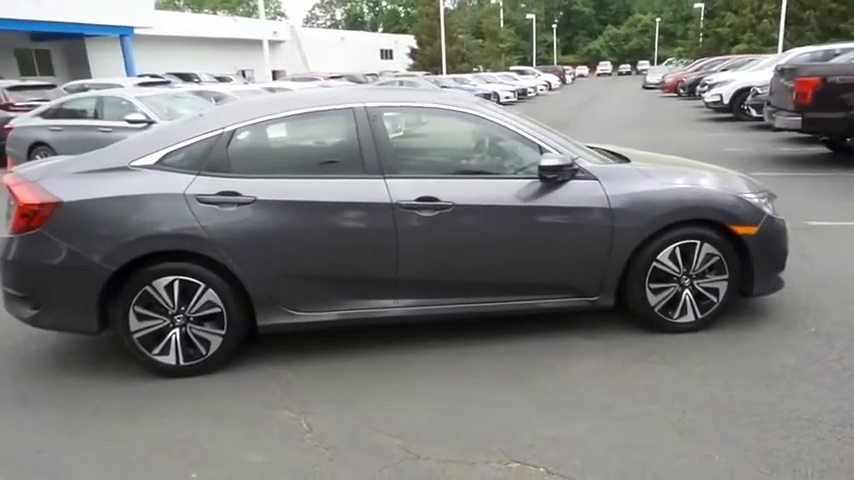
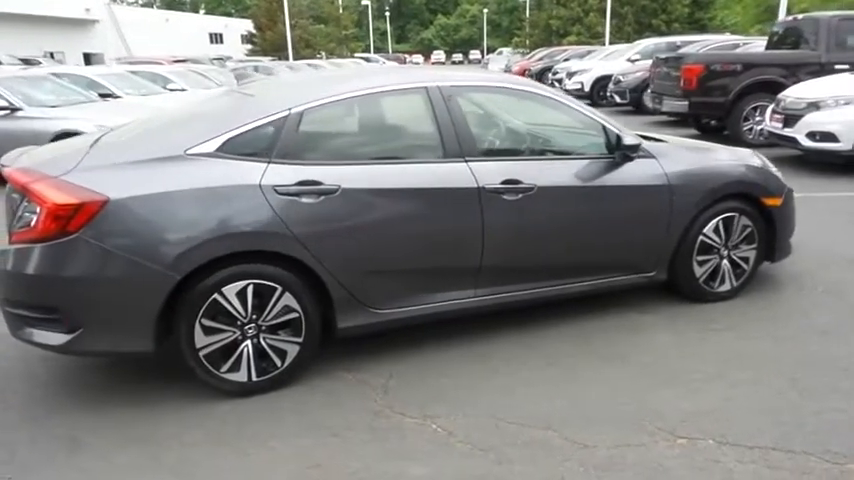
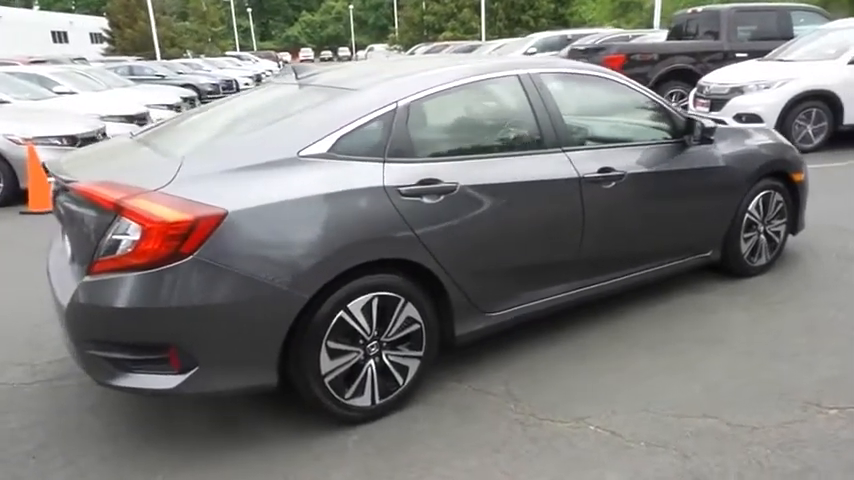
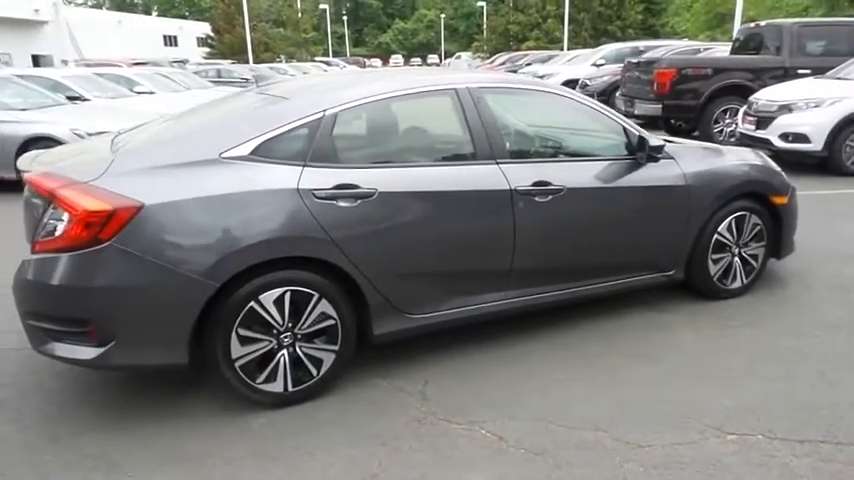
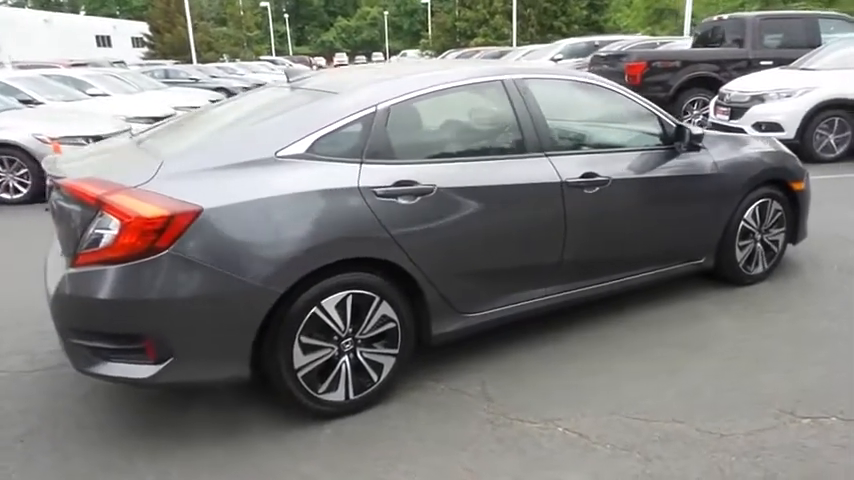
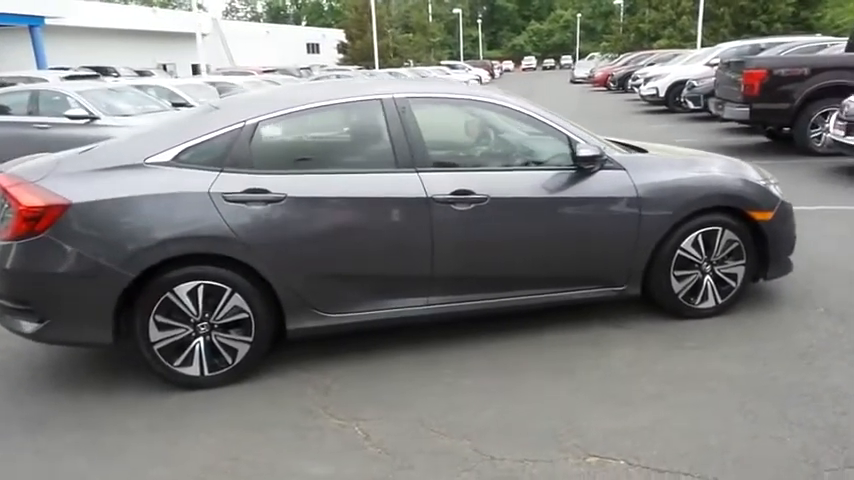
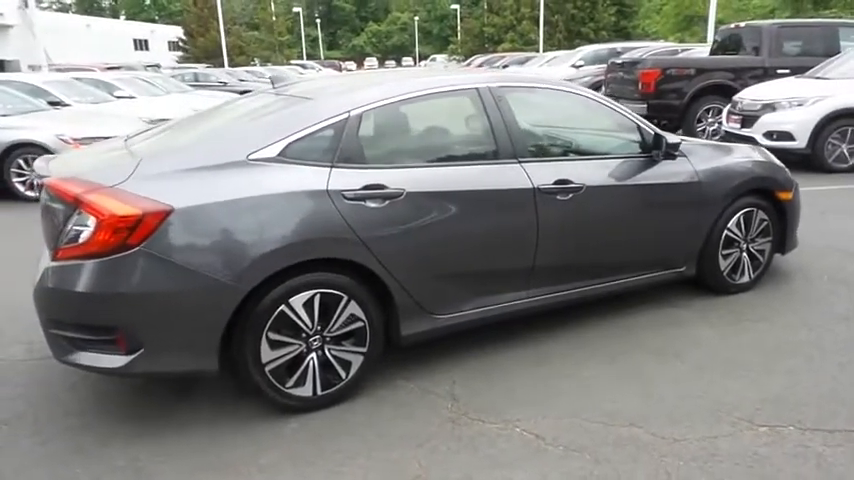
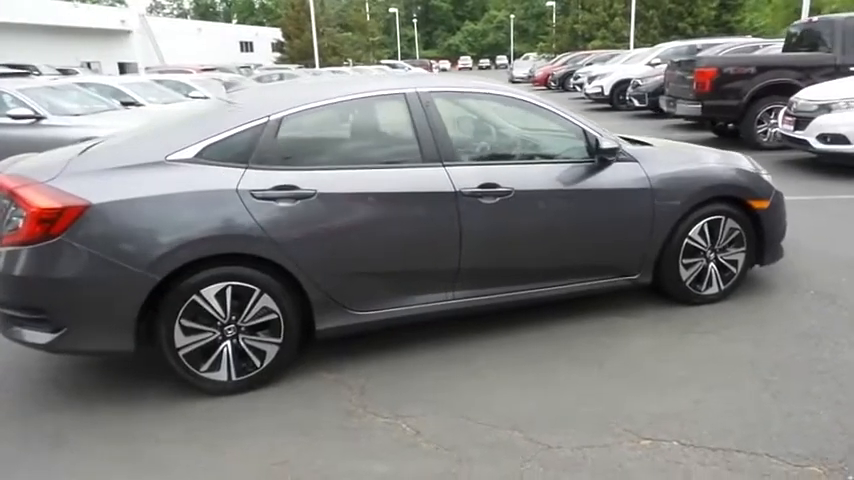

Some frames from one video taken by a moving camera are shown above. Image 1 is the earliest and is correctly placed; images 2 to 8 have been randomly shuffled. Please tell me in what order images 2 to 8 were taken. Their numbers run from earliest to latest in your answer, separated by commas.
6, 8, 2, 4, 7, 5, 3
